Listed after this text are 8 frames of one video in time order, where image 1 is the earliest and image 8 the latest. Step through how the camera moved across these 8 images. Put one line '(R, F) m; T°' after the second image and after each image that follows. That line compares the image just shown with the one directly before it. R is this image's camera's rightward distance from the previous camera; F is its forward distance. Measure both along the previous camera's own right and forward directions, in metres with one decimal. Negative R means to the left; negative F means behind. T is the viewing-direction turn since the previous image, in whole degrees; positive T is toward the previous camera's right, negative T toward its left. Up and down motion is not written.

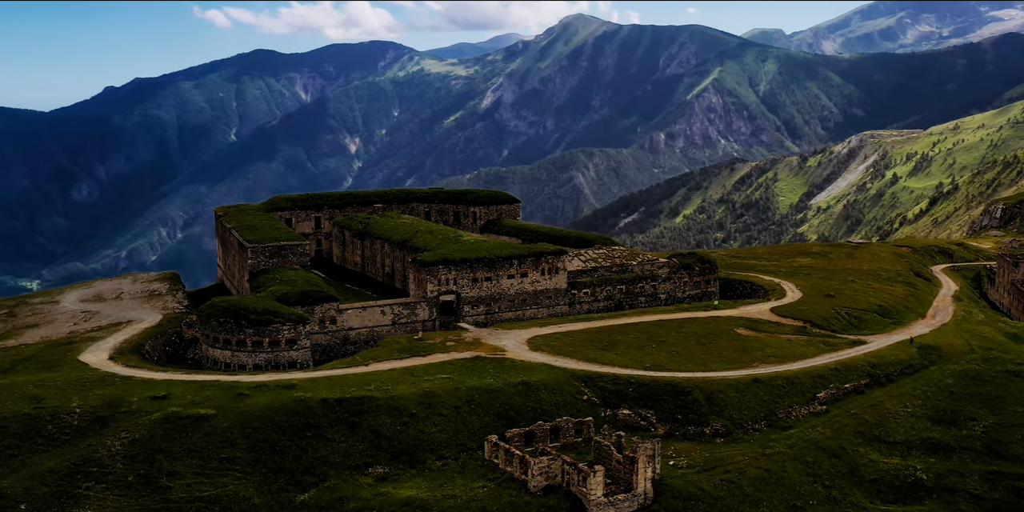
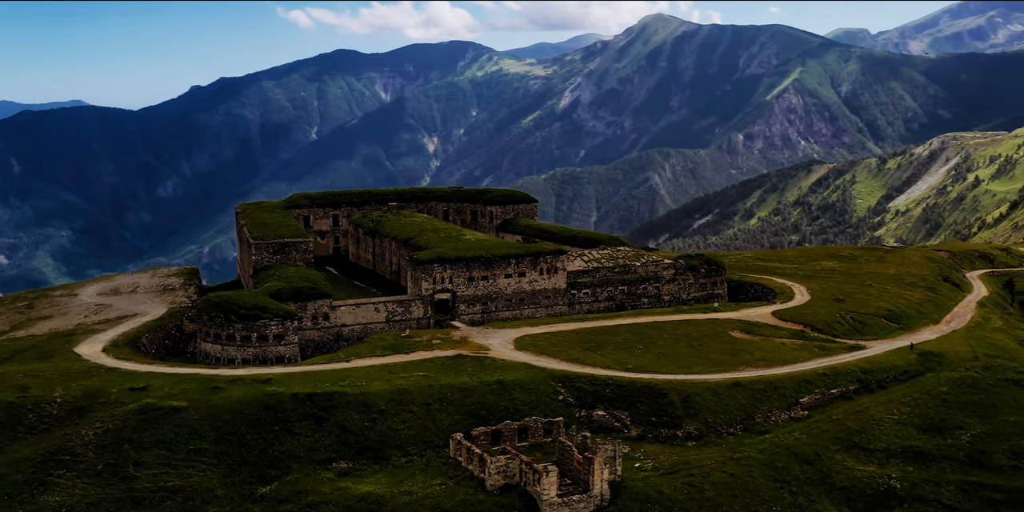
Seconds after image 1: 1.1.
(+5.5, +0.1) m; -4°
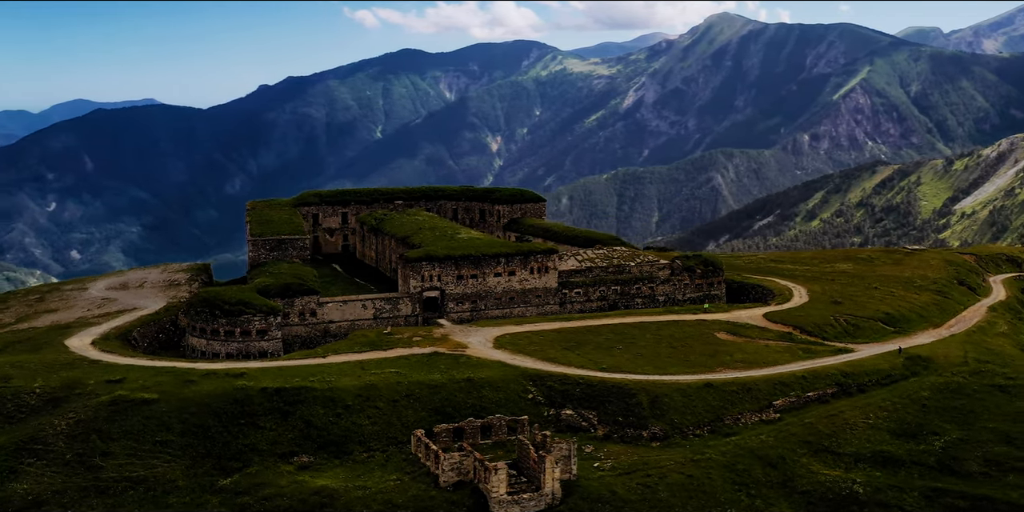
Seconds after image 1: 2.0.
(+5.0, -0.2) m; -3°
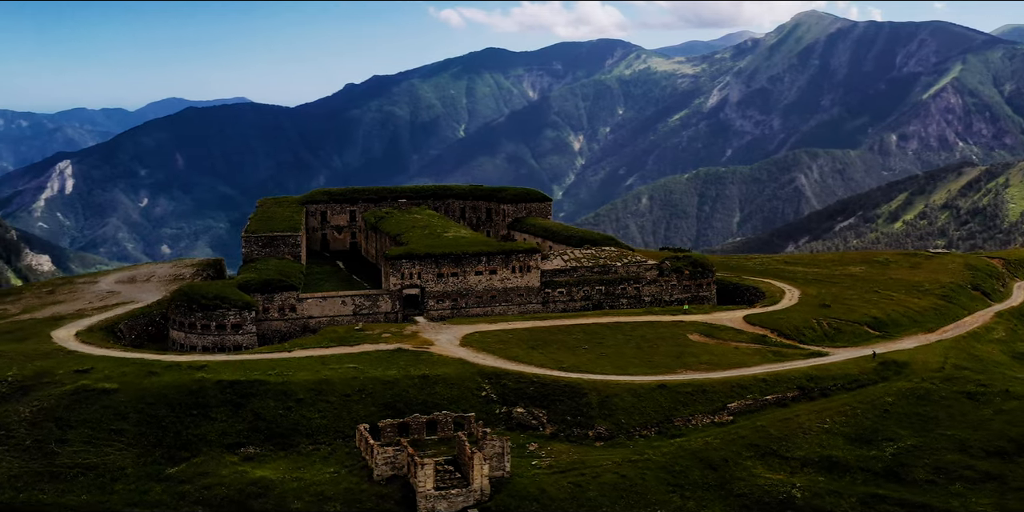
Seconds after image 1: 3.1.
(+7.0, -0.4) m; -4°
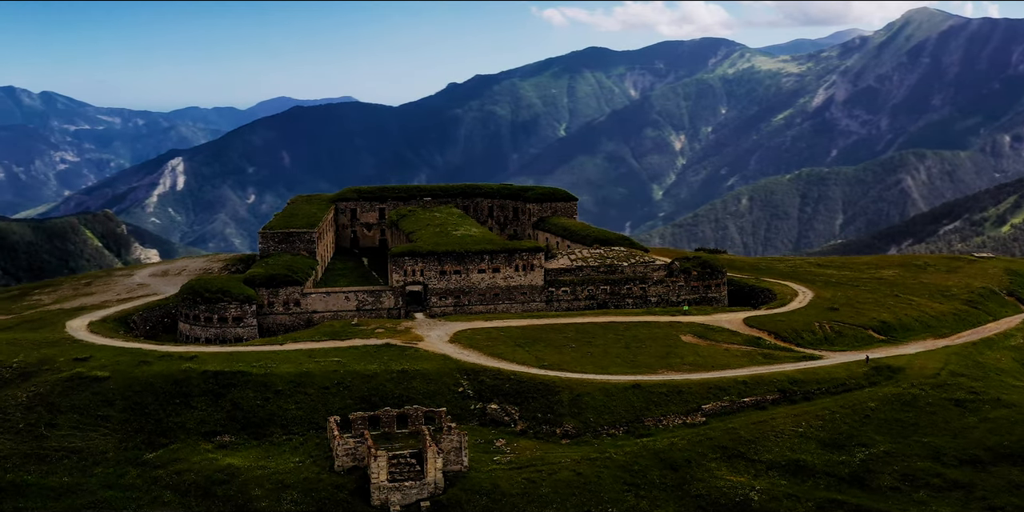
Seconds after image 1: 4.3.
(+6.9, -0.5) m; -5°
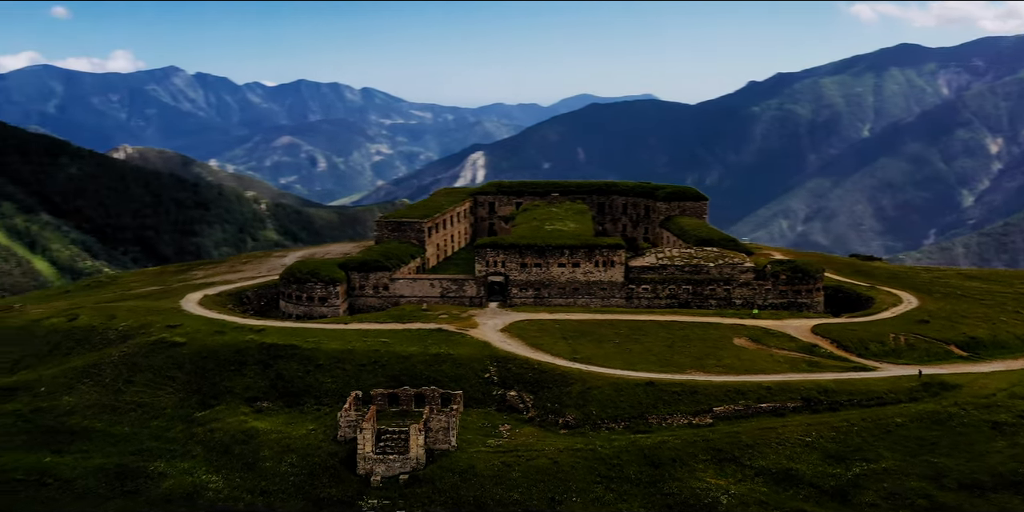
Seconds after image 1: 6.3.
(+15.1, -0.4) m; -15°
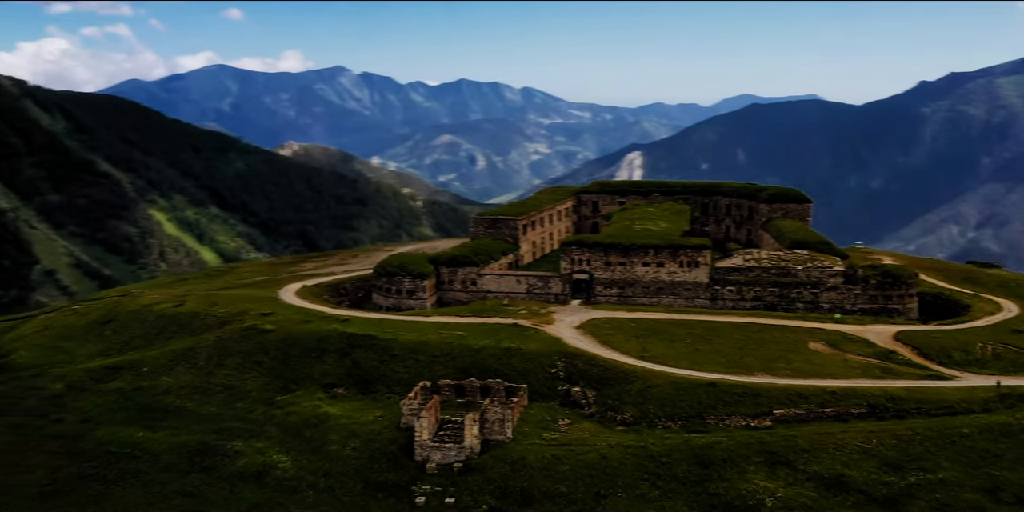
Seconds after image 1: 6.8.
(+5.1, -0.9) m; -8°
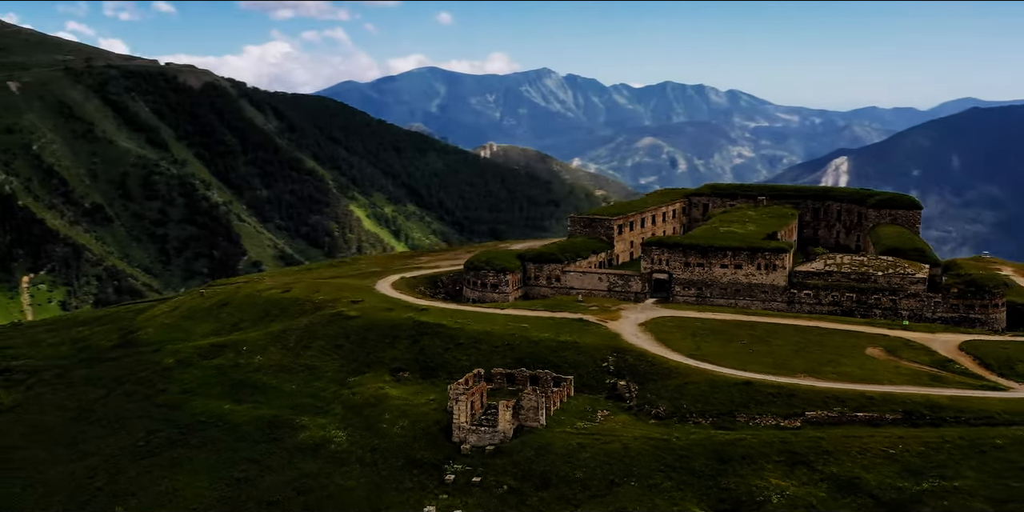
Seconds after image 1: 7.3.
(+8.9, -2.4) m; -10°
